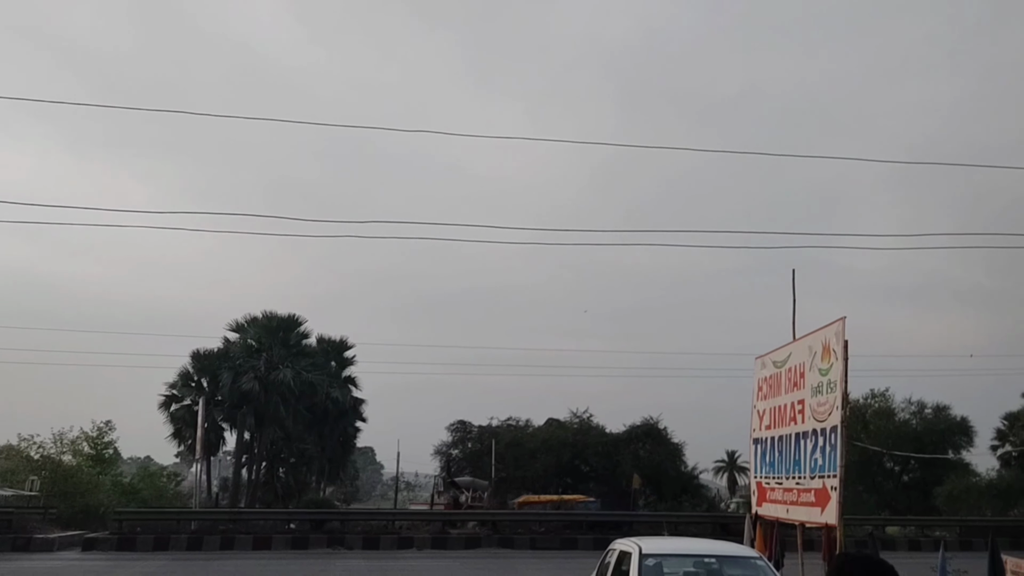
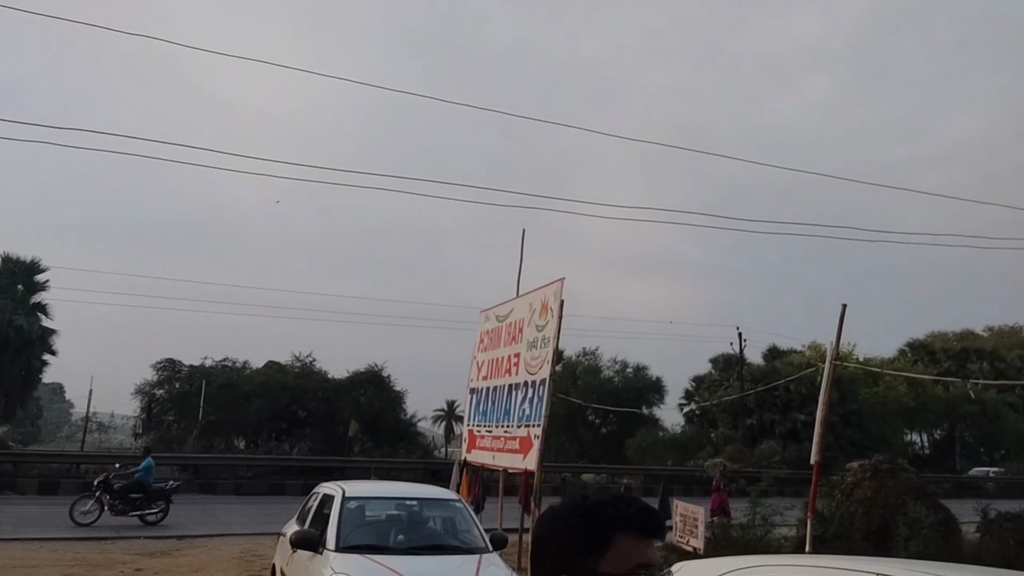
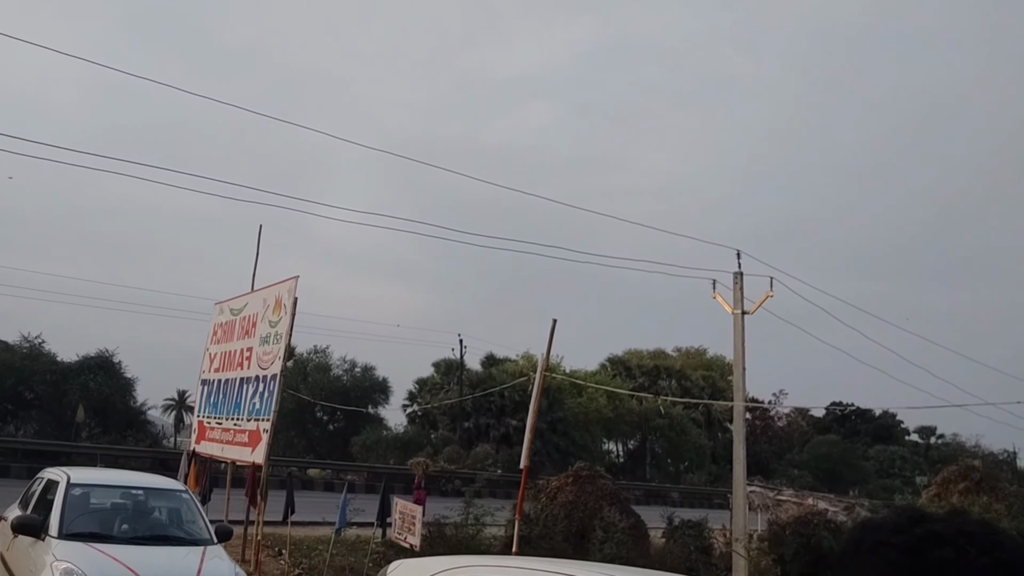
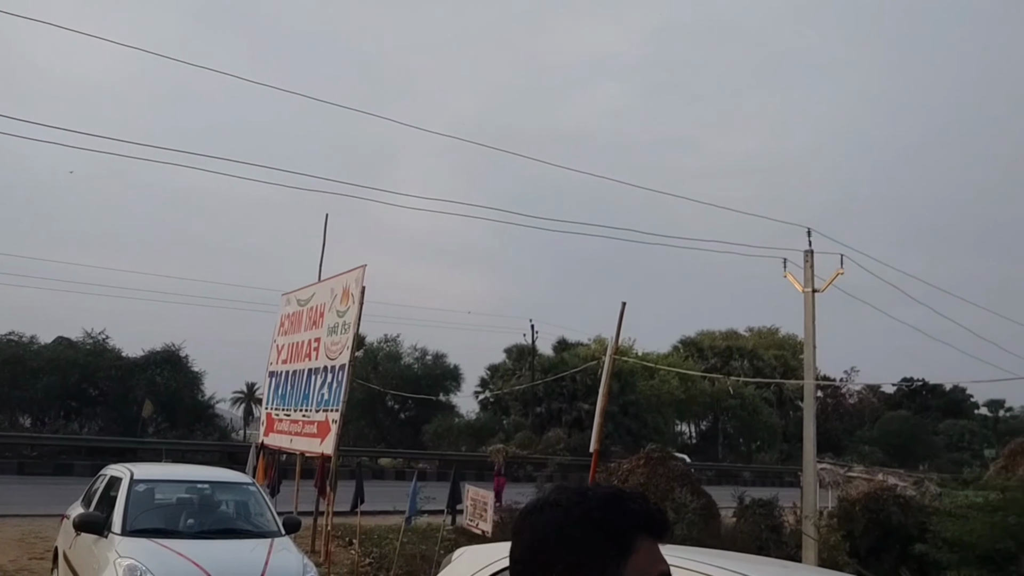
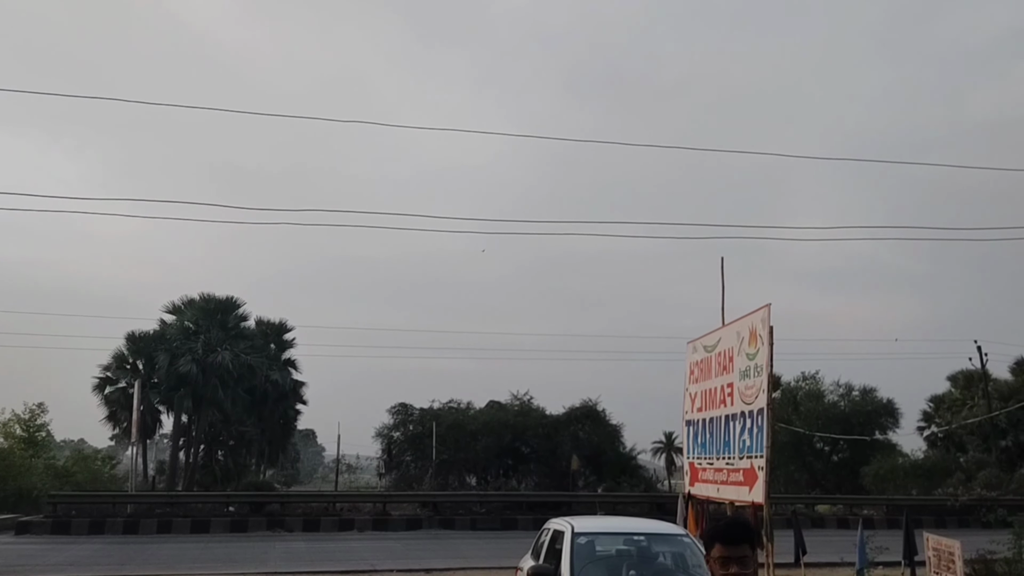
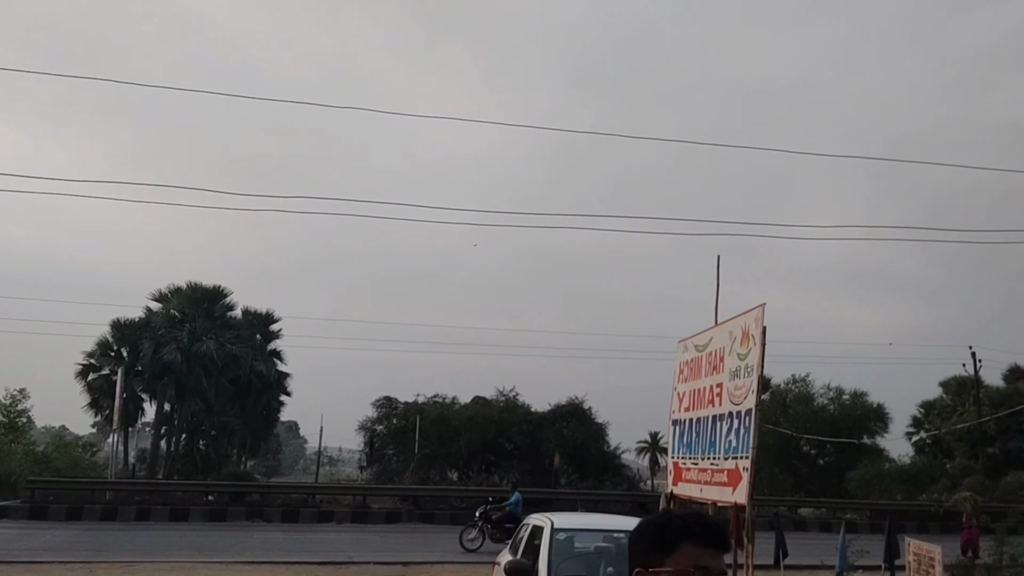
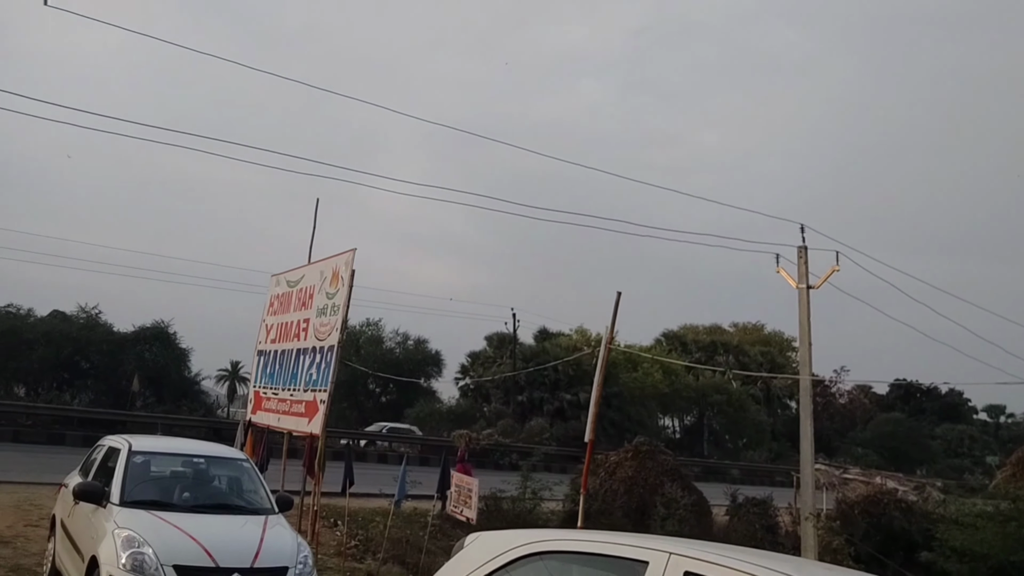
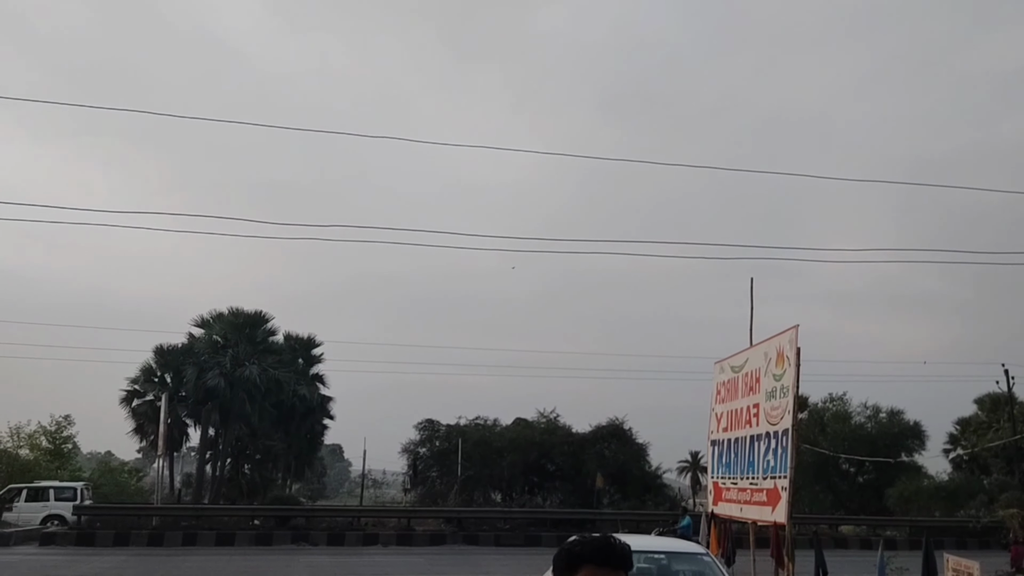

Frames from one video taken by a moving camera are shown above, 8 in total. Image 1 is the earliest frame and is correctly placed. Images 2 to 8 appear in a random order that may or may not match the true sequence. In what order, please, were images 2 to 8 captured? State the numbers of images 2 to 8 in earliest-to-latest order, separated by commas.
5, 8, 6, 2, 4, 3, 7
